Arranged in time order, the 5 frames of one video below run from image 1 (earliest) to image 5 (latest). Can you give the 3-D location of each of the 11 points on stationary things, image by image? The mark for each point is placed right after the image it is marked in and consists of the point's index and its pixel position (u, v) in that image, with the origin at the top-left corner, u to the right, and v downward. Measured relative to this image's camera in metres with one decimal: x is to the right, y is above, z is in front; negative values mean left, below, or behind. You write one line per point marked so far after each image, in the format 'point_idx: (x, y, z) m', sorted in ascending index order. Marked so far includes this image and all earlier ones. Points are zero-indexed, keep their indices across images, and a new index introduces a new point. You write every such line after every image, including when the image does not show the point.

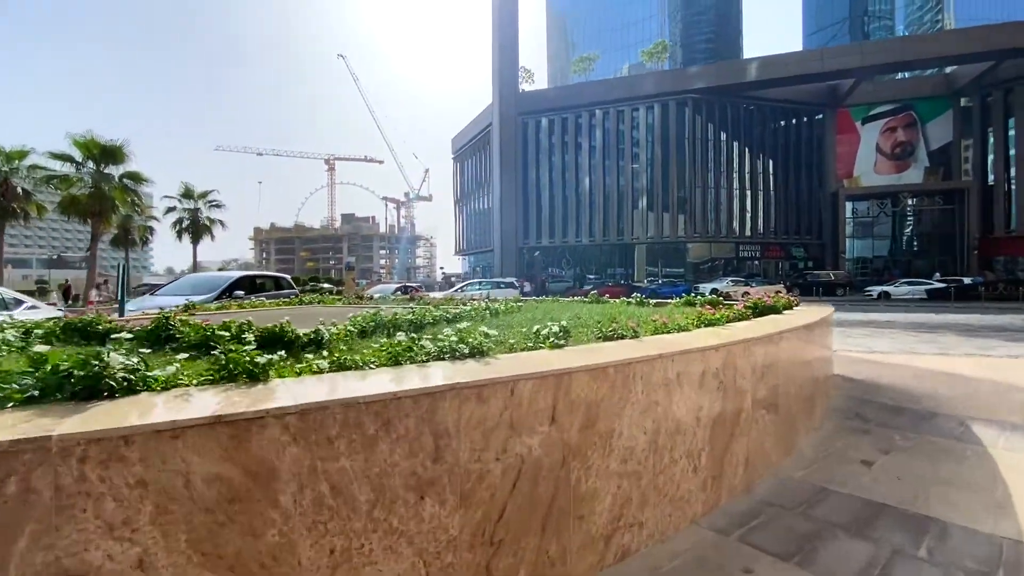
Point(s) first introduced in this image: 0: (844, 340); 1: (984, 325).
0: (+7.9, -1.2, +11.7) m
1: (+14.1, -1.1, +14.4) m
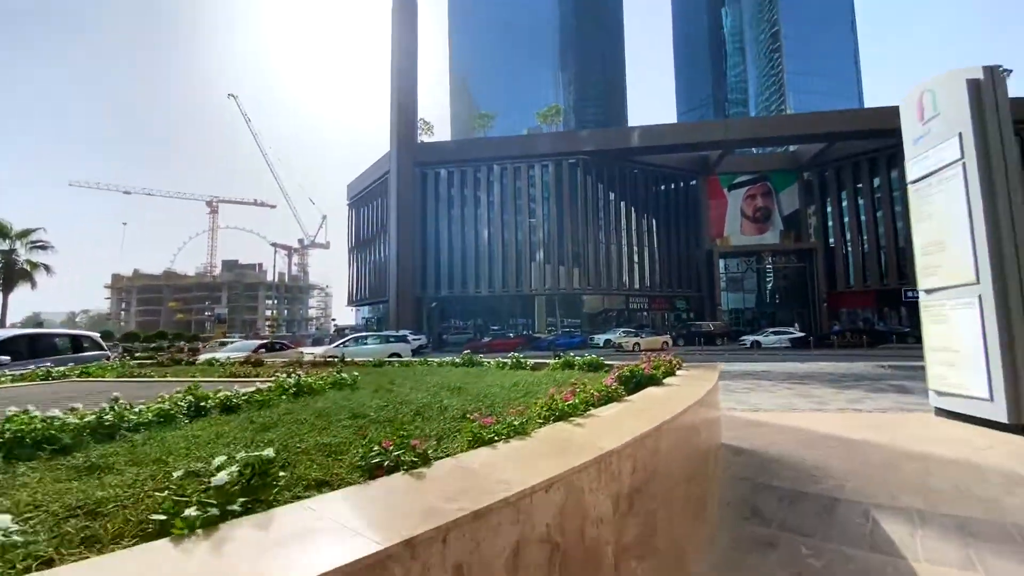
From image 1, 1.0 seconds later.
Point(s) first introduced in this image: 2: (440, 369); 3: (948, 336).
0: (+4.9, -2.5, +11.2) m
1: (+10.5, -2.7, +15.2) m
2: (-1.1, -1.3, +7.4) m
3: (+7.0, -0.8, +7.8) m
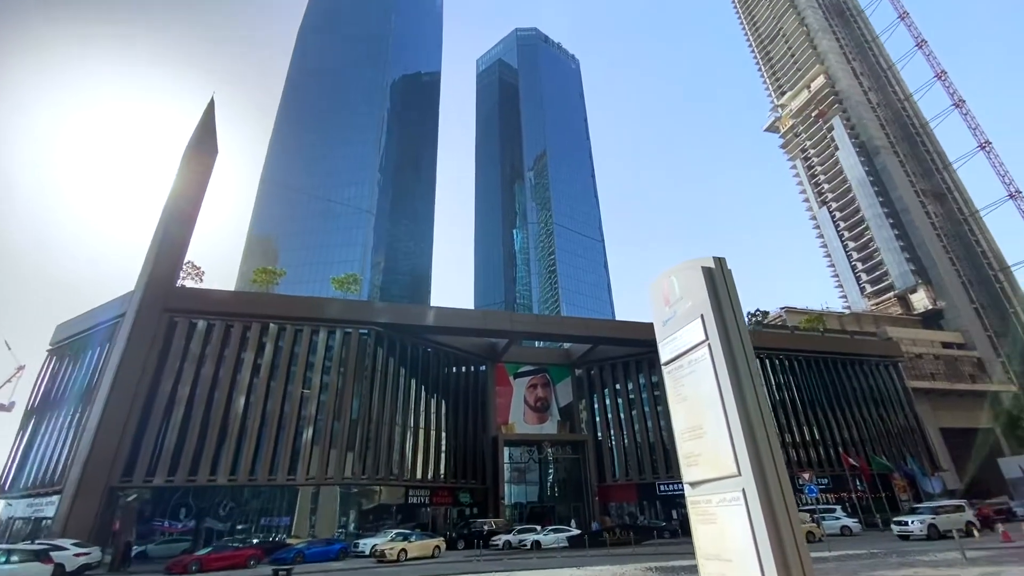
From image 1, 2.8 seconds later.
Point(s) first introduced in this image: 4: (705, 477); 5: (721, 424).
0: (-0.5, -5.9, +8.3) m
1: (+3.0, -8.3, +13.6) m
2: (-4.5, -2.5, +3.2) m
3: (+2.9, -3.5, +6.7) m
4: (+2.8, -2.7, +7.0) m
5: (+2.9, -1.9, +6.8) m
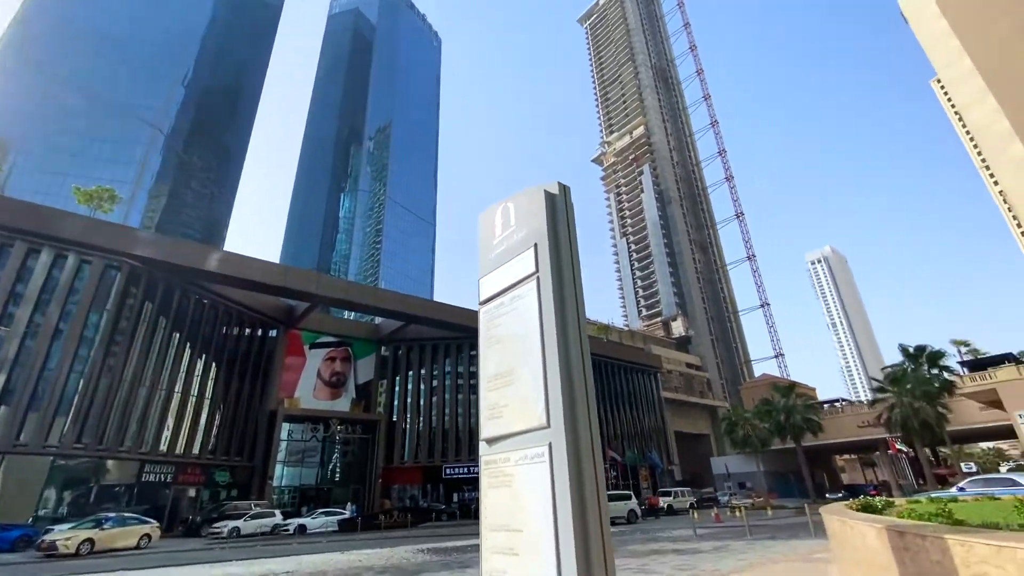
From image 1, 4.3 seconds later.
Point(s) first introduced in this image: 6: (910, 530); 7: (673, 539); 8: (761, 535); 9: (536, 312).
0: (-4.1, -4.2, +5.7) m
1: (-3.1, -6.9, +11.9) m
2: (-5.4, -0.5, -0.4) m
3: (0.0, -2.5, +5.4) m
4: (-0.1, -1.7, +5.7) m
5: (+0.3, -0.9, +5.5) m
6: (+3.6, -2.2, +4.4) m
7: (+6.1, -9.6, +18.4) m
8: (+9.4, -9.3, +18.3) m
9: (+0.3, -0.3, +5.8) m
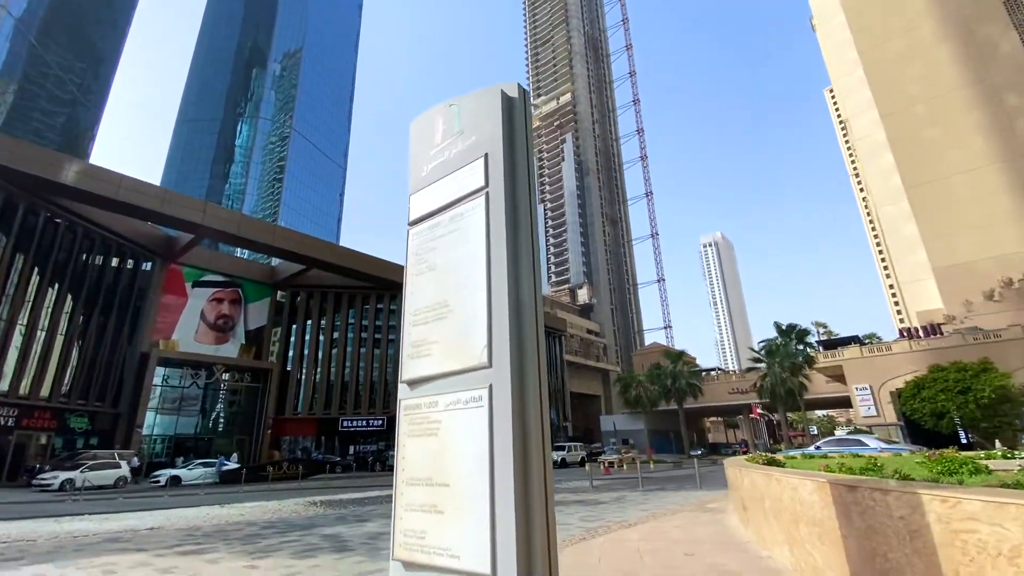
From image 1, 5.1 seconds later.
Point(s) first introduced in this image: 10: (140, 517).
0: (-4.9, -3.1, +4.2) m
1: (-5.4, -5.2, +10.7) m
2: (-4.7, +0.2, -2.3) m
3: (-0.7, -1.6, +4.6) m
4: (-0.7, -0.8, +4.8) m
5: (-0.3, -0.1, +4.6) m
6: (+3.0, -1.7, +4.2) m
7: (+2.3, -8.0, +19.0) m
8: (+5.6, -8.0, +19.4) m
9: (-0.3, +0.6, +4.9) m
10: (-10.3, -6.4, +13.7) m
